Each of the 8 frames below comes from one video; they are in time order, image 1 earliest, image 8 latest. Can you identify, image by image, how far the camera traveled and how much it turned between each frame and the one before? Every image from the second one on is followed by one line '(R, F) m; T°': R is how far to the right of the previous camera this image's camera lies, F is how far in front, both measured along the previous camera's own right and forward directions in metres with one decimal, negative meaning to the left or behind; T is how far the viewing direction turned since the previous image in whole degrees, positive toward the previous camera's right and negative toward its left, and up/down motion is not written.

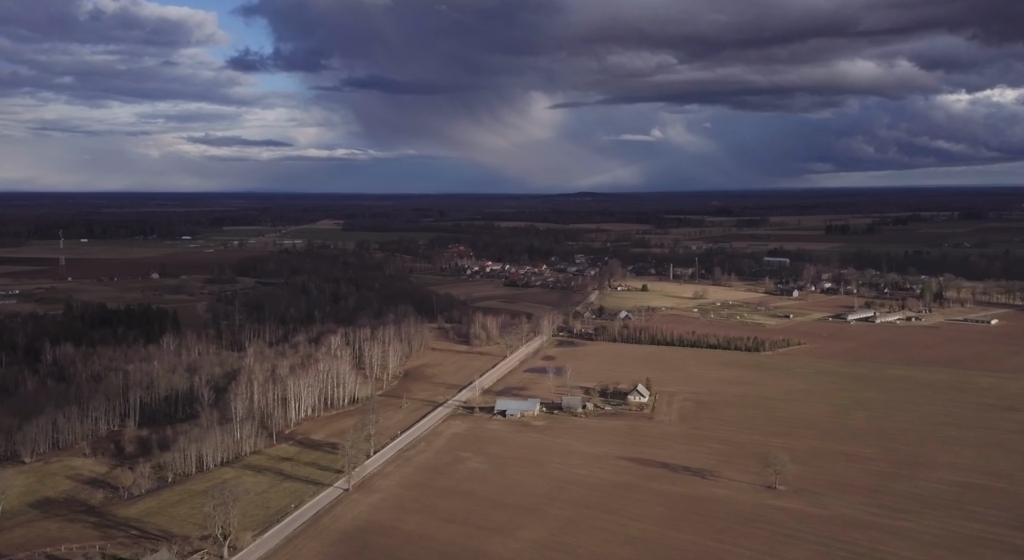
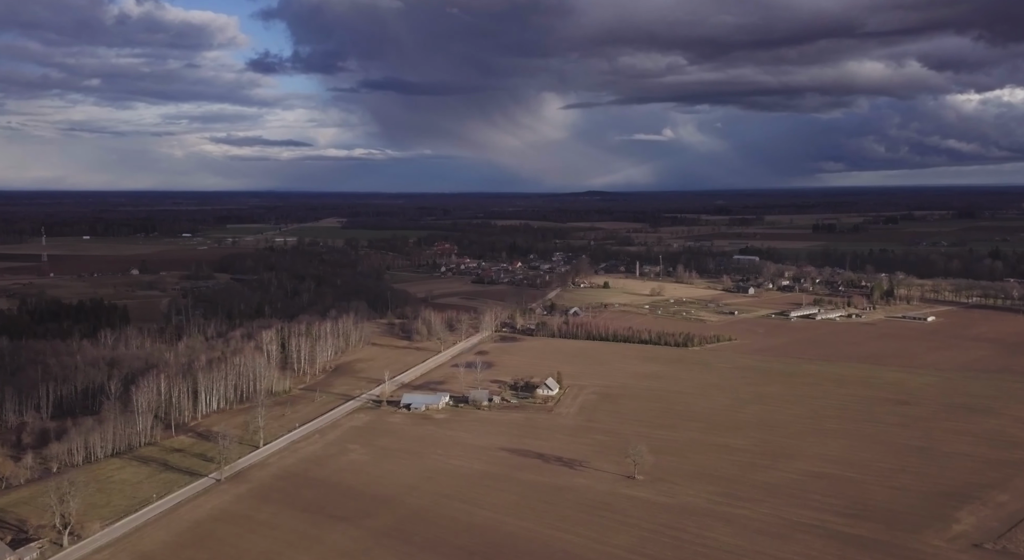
(+2.8, -0.2) m; +1°
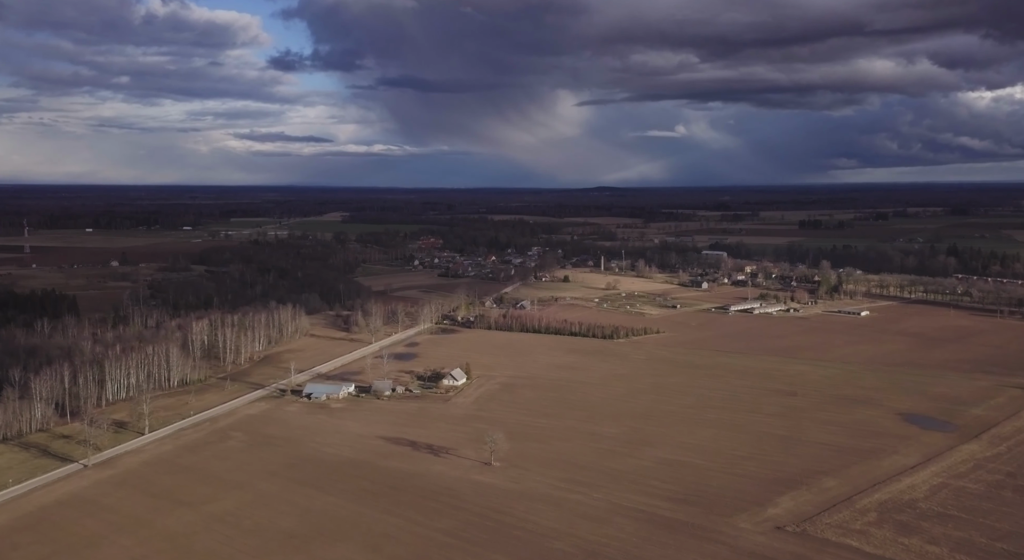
(+3.0, -0.3) m; +1°
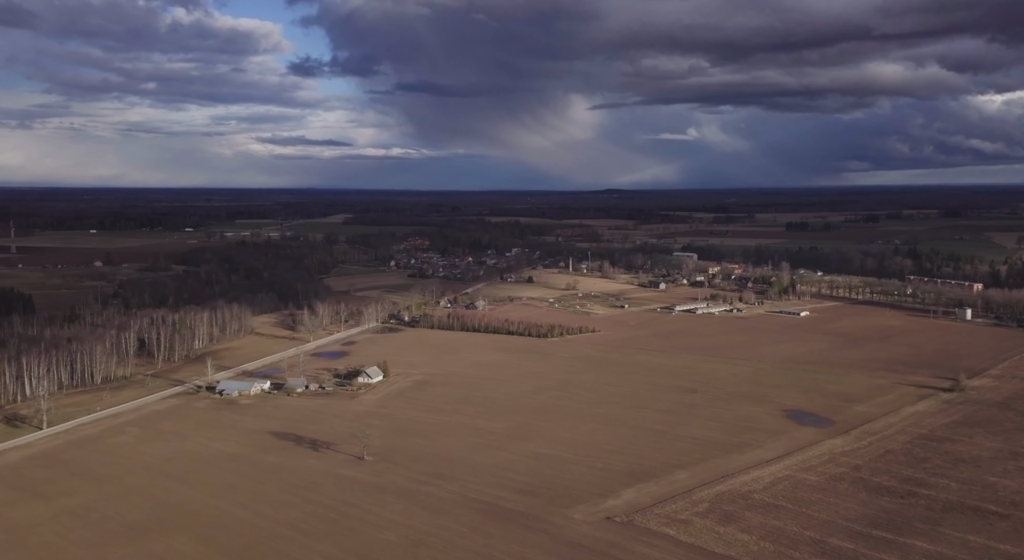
(+2.7, -0.4) m; +1°
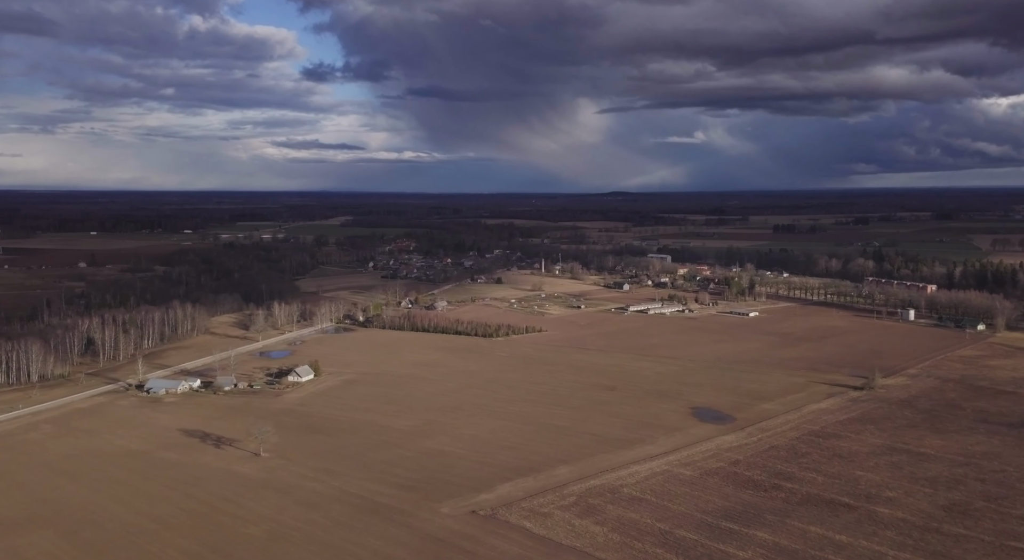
(+2.2, -0.3) m; +1°
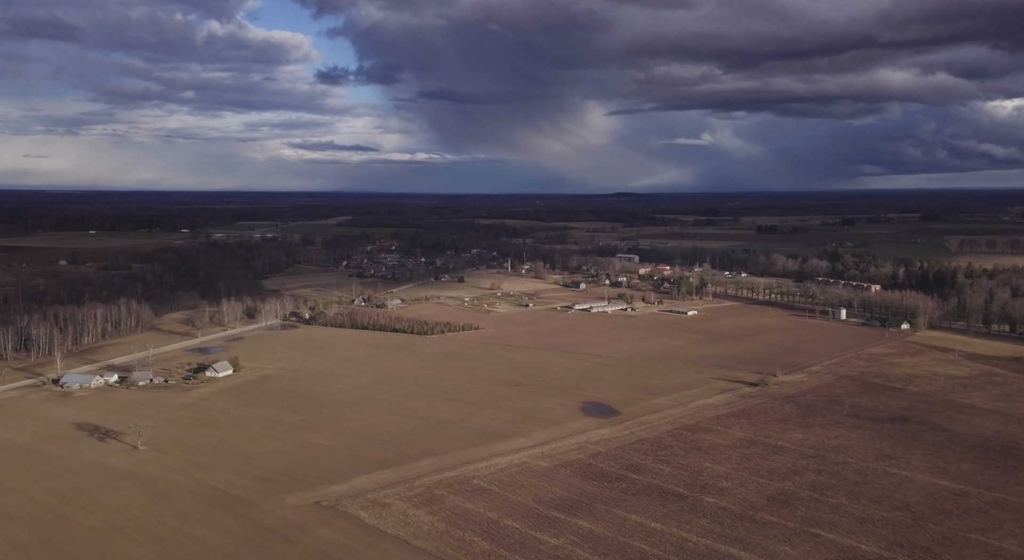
(+2.6, -0.4) m; +1°
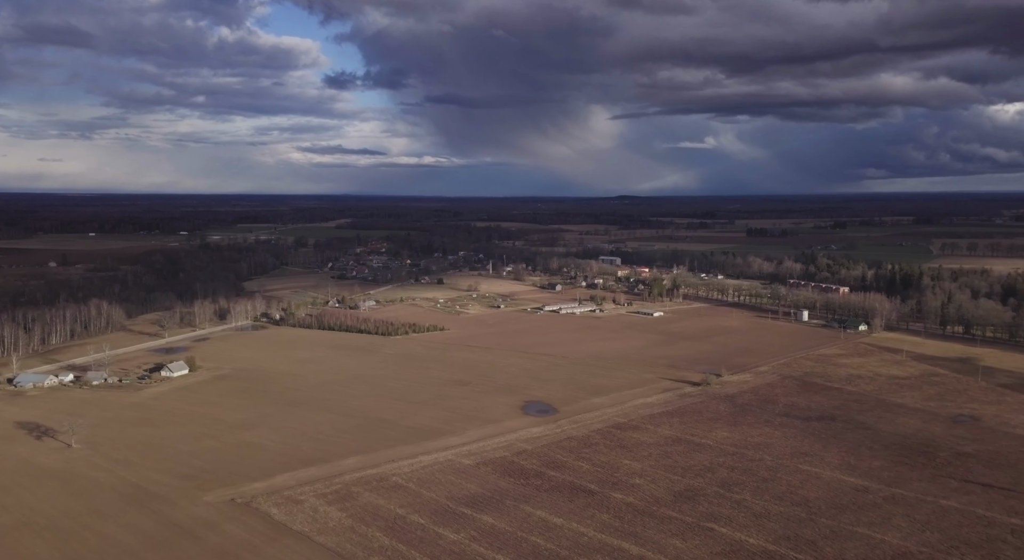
(+1.4, -0.3) m; +1°
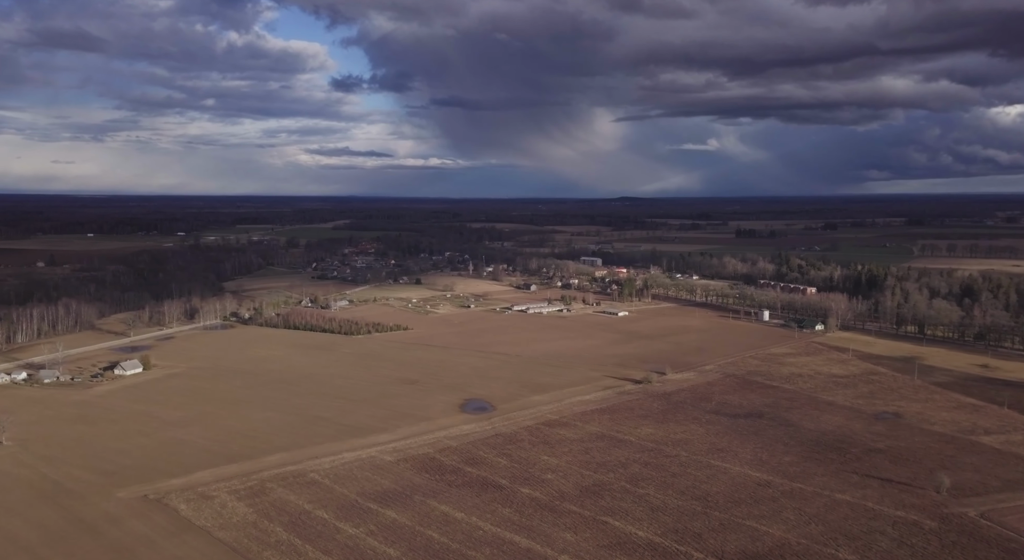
(+1.5, -0.3) m; +1°
